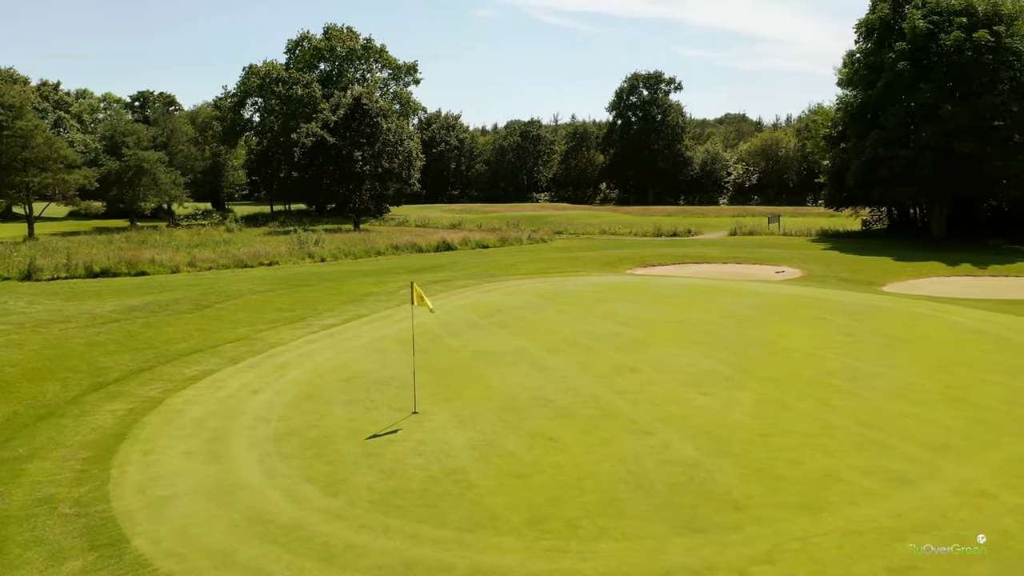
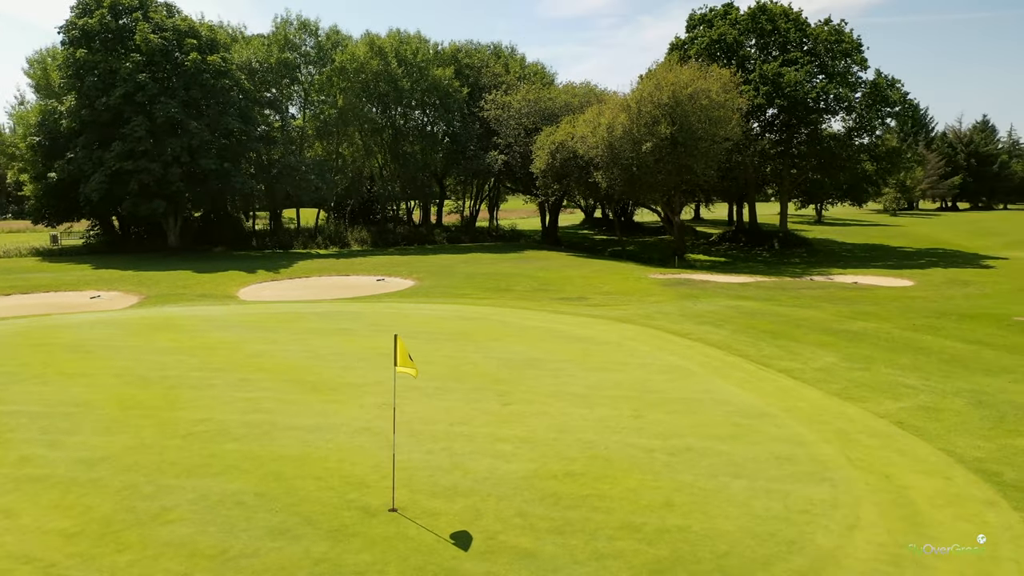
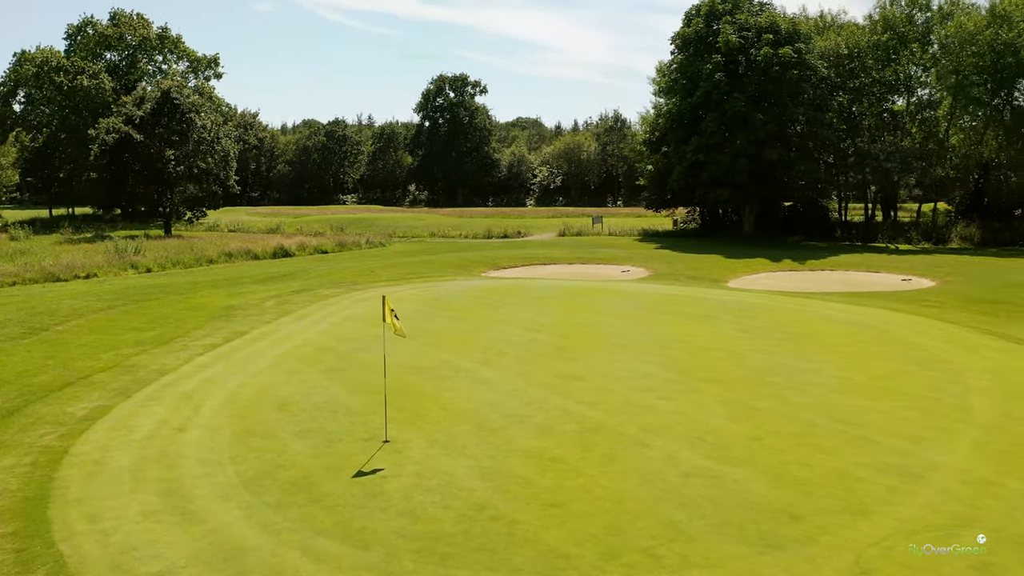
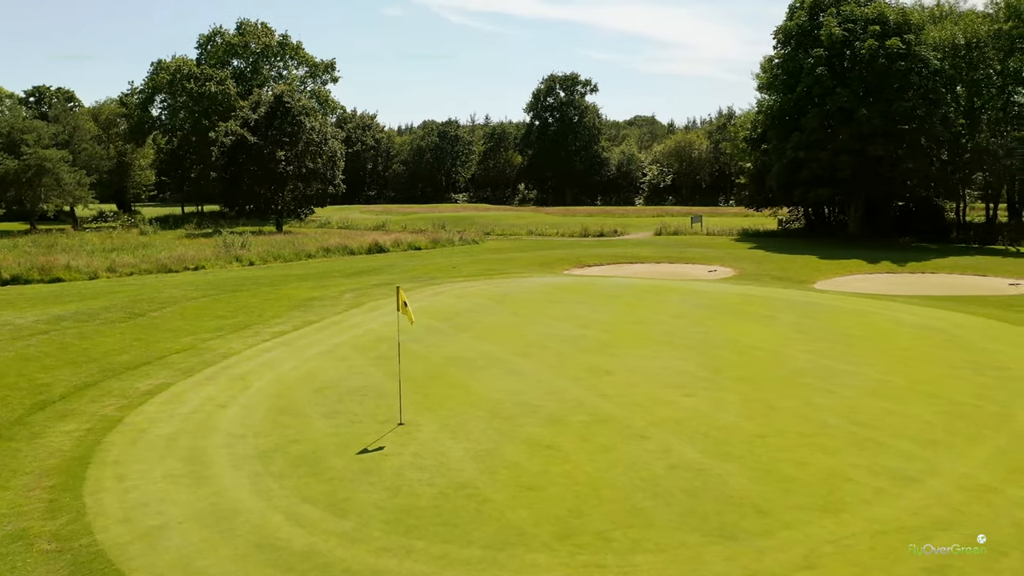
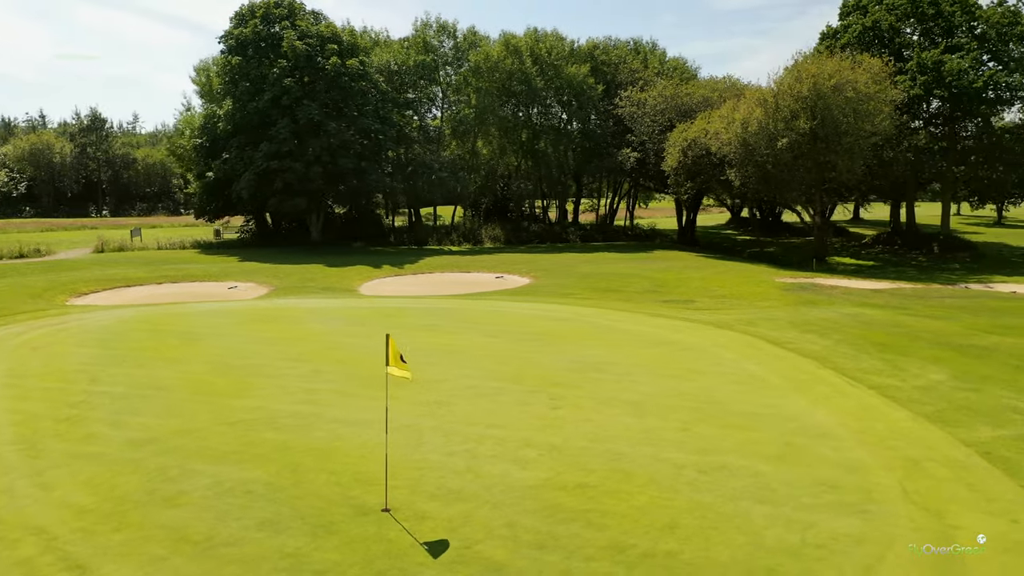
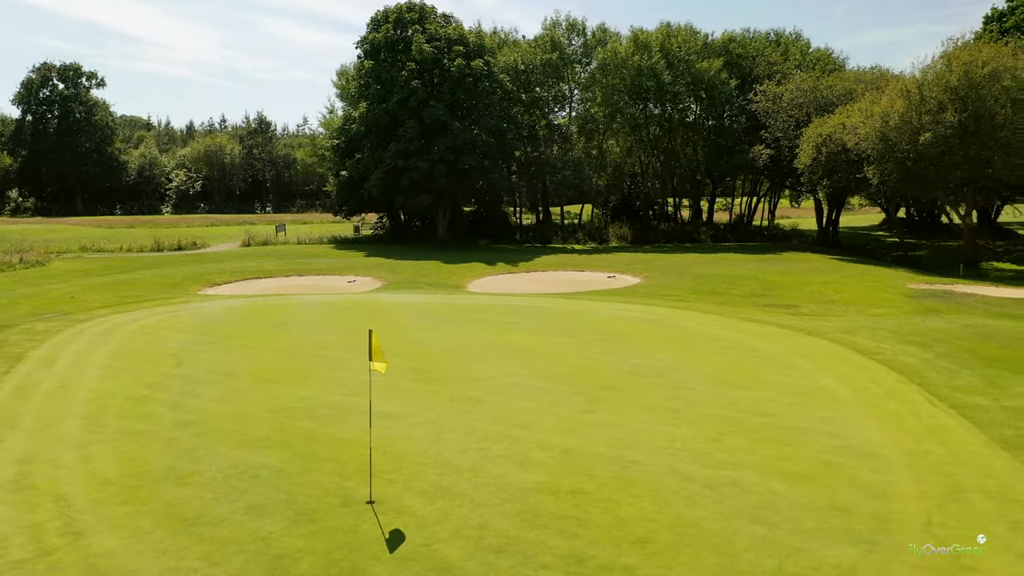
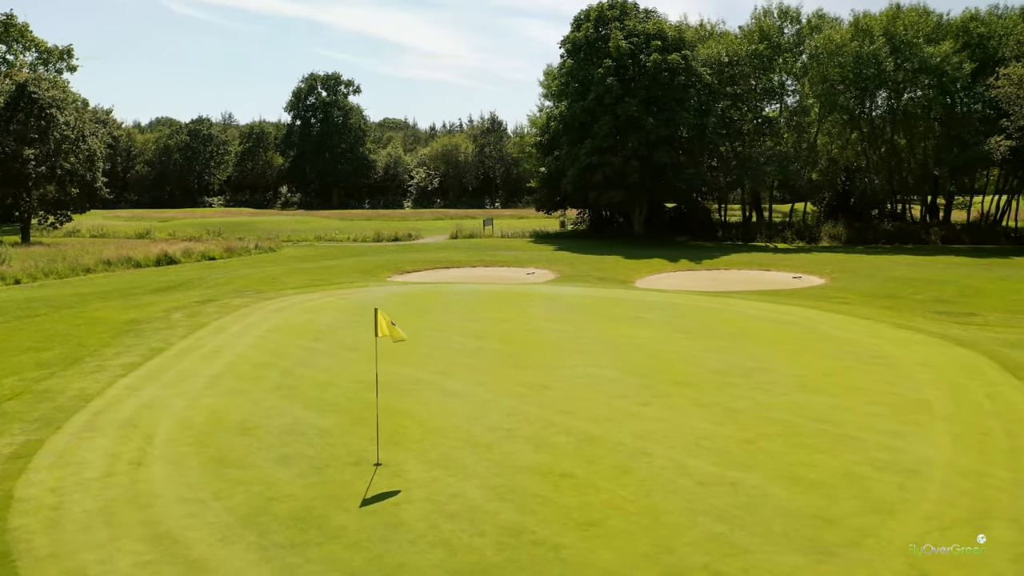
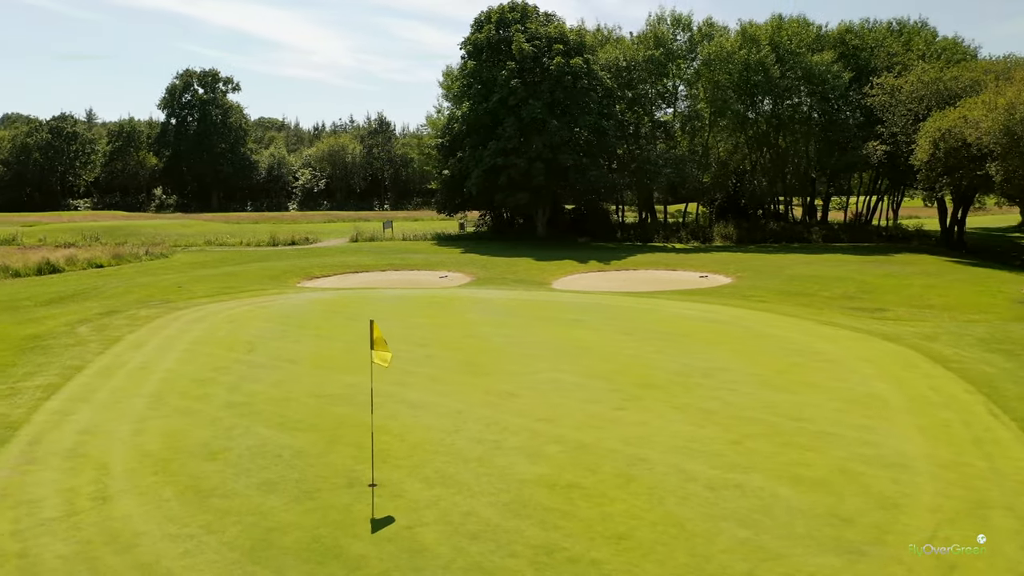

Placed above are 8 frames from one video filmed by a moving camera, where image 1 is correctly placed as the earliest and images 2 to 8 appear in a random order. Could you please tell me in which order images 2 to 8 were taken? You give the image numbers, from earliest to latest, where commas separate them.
4, 3, 7, 8, 6, 5, 2
